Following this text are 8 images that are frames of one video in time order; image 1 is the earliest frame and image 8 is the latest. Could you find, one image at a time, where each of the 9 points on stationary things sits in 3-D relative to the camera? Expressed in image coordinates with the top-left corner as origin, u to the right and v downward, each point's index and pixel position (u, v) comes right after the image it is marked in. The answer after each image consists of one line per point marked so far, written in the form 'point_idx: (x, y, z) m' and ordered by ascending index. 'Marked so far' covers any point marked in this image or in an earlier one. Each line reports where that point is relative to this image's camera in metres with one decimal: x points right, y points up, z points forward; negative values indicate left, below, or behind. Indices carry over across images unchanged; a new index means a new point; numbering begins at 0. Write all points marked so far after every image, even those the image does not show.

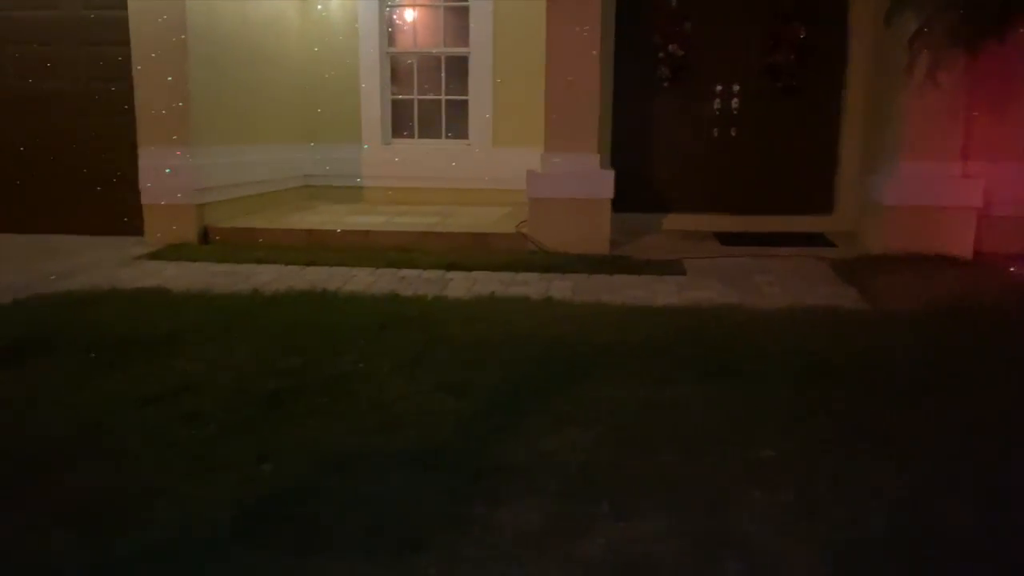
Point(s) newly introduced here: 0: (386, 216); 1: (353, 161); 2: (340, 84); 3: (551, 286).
0: (-1.1, +0.6, +7.2) m
1: (-1.6, +1.3, +8.4) m
2: (-1.7, +2.0, +8.3) m
3: (+0.2, 0.0, +5.0) m
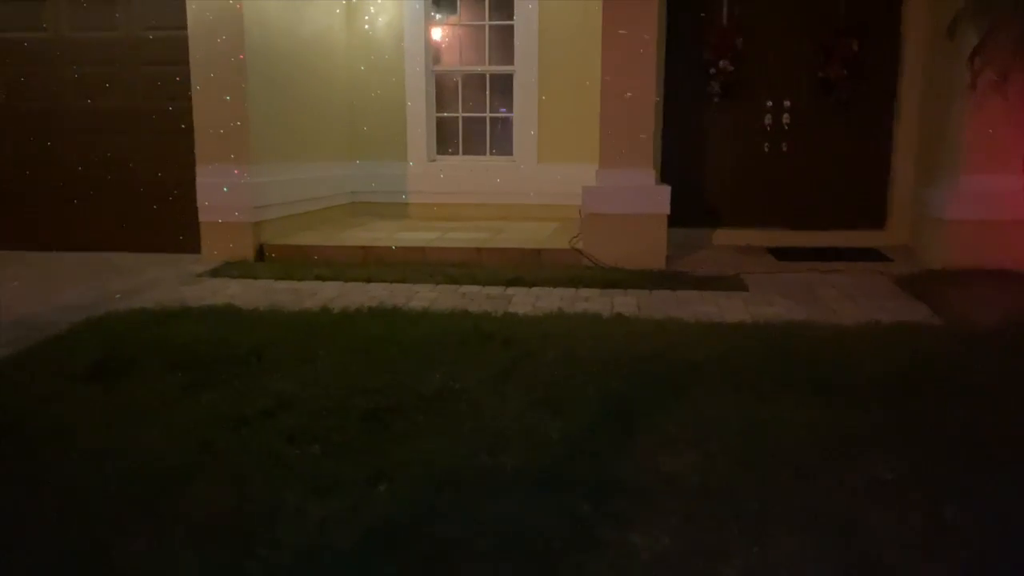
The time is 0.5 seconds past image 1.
0: (-0.7, +0.5, +7.2) m
1: (-1.1, +1.1, +8.5) m
2: (-1.3, +1.9, +8.4) m
3: (+0.6, -0.1, +5.0) m
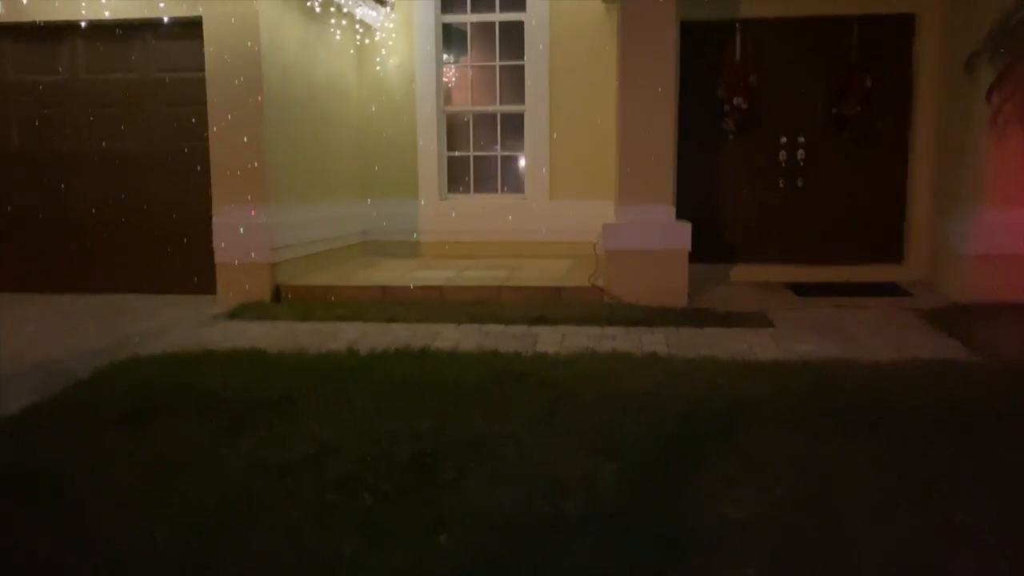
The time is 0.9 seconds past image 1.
0: (-0.5, +0.1, +7.2) m
1: (-1.0, +0.7, +8.4) m
2: (-1.2, +1.5, +8.4) m
3: (+0.8, -0.3, +4.9) m
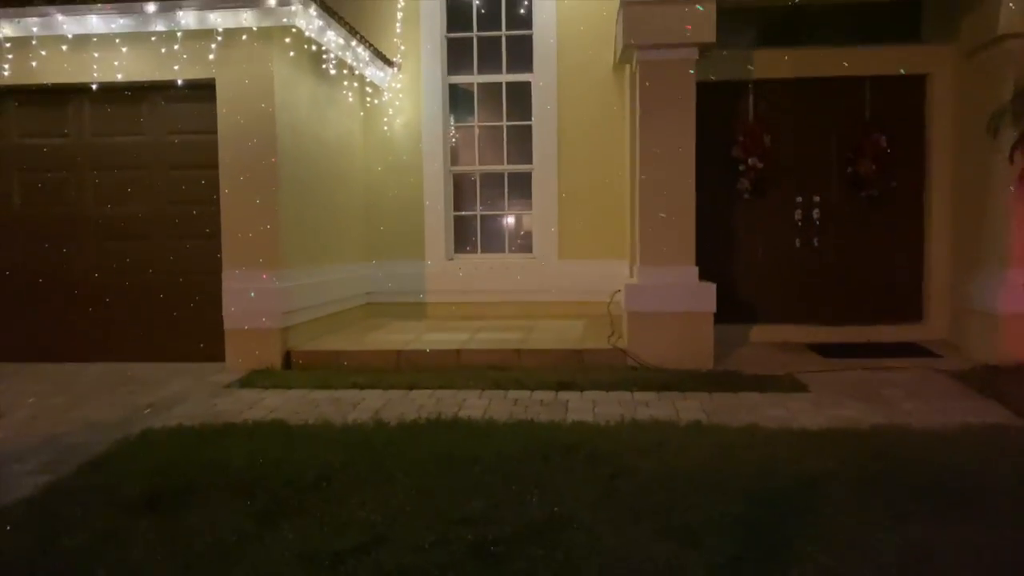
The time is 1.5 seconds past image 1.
0: (-0.4, -0.4, +7.0) m
1: (-0.9, +0.1, +8.3) m
2: (-1.1, +0.9, +8.3) m
3: (+1.0, -0.7, +4.8) m
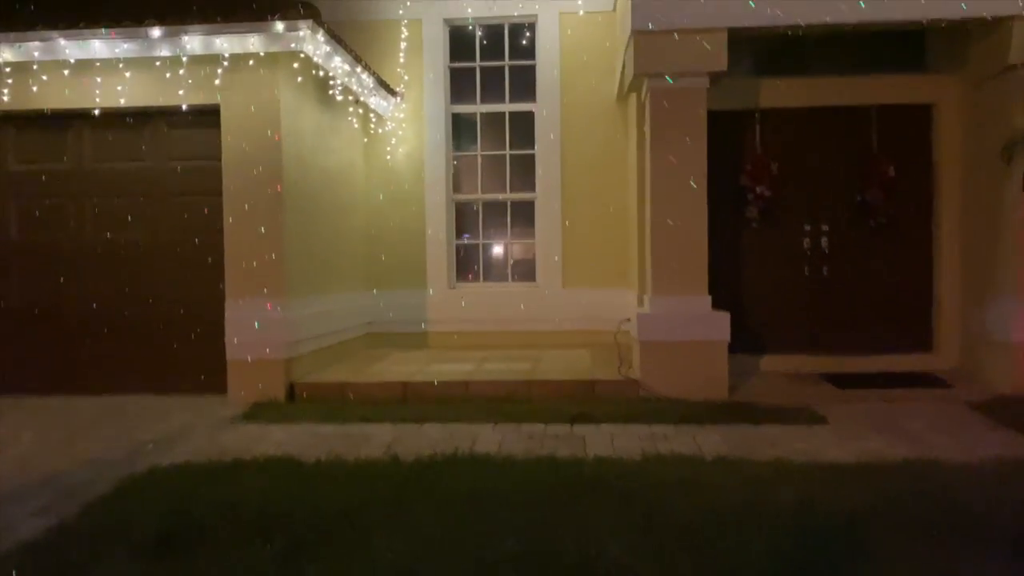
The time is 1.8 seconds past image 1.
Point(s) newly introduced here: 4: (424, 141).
0: (-0.4, -0.6, +6.9) m
1: (-0.9, -0.2, +8.1) m
2: (-1.1, +0.6, +8.2) m
3: (+1.1, -0.8, +4.6) m
4: (-0.9, +1.4, +8.1) m
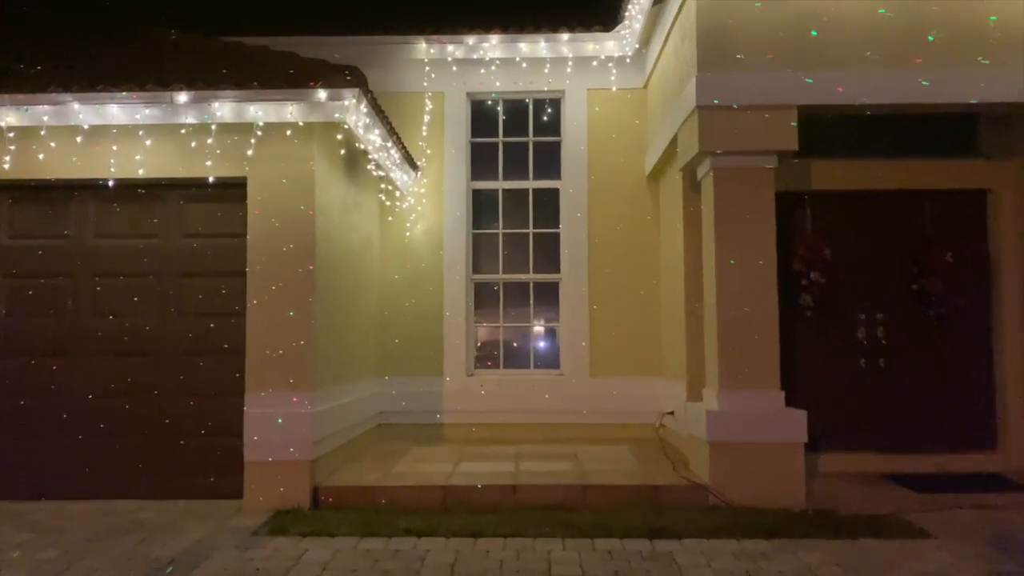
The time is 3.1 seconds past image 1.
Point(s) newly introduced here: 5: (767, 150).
0: (-0.1, -1.3, +6.3) m
1: (-0.7, -1.0, +7.5) m
2: (-0.8, -0.2, +7.6) m
3: (+1.5, -1.3, +4.1) m
4: (-0.6, +0.6, +7.7) m
5: (+1.6, +0.9, +5.4) m
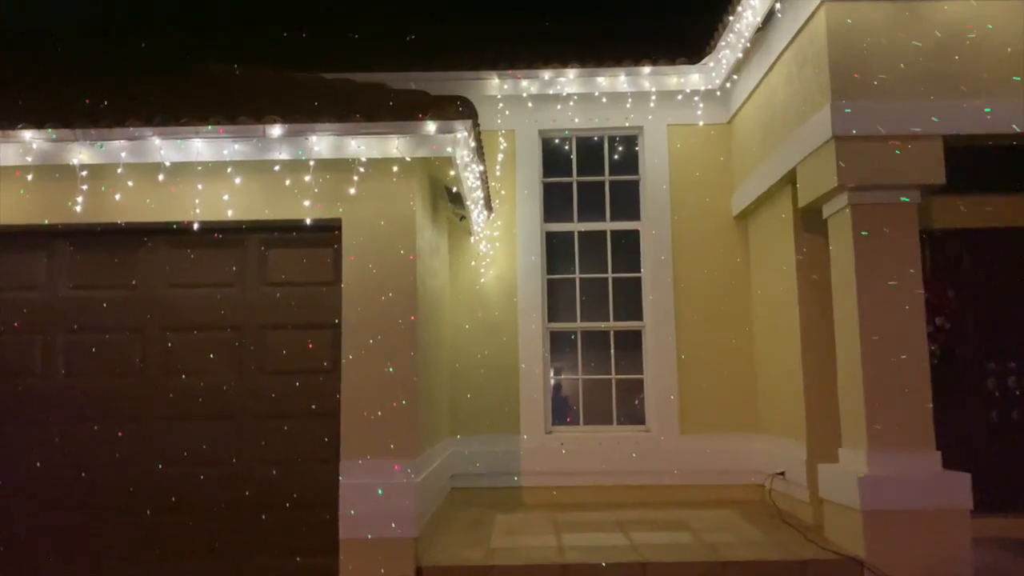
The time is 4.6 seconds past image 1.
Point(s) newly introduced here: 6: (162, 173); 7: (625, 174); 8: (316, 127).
0: (+0.6, -1.6, +5.6) m
1: (0.0, -1.4, +6.9) m
2: (-0.1, -0.7, +7.1) m
3: (+2.2, -1.5, +3.5) m
4: (+0.1, +0.2, +7.1) m
5: (+2.3, +0.6, +4.9) m
6: (-2.1, +0.7, +4.8) m
7: (+1.0, +1.0, +7.4) m
8: (-1.0, +0.8, +4.4) m
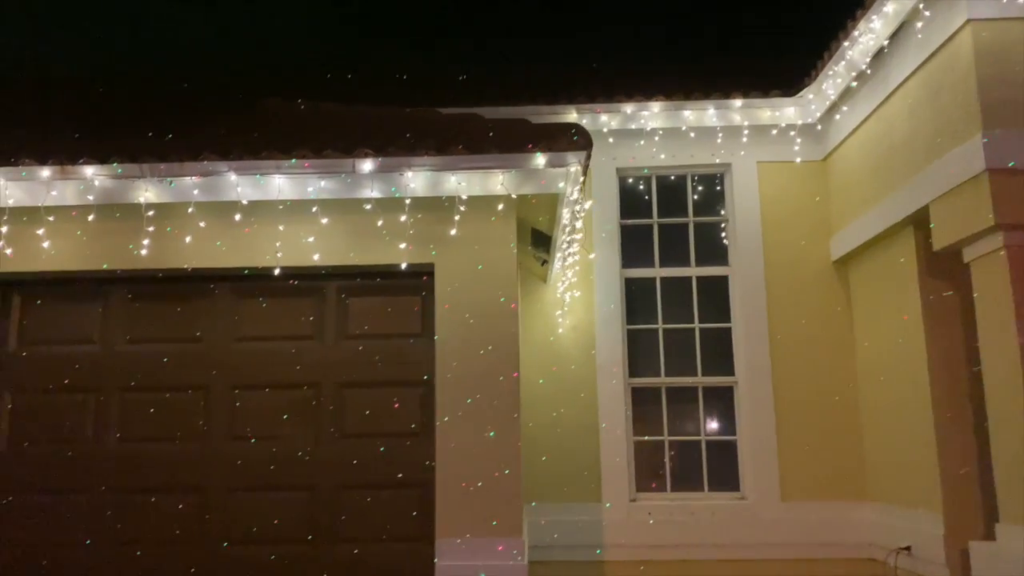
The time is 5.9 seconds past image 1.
0: (+1.2, -2.0, +5.0) m
1: (+0.6, -1.8, +6.3) m
2: (+0.5, -1.0, +6.5) m
3: (+2.8, -1.7, +2.8) m
4: (+0.7, -0.2, +6.6) m
5: (+2.9, +0.3, +4.3) m
6: (-1.5, +0.4, +4.3) m
7: (+1.6, +0.6, +6.9) m
8: (-0.4, +0.6, +3.9) m
